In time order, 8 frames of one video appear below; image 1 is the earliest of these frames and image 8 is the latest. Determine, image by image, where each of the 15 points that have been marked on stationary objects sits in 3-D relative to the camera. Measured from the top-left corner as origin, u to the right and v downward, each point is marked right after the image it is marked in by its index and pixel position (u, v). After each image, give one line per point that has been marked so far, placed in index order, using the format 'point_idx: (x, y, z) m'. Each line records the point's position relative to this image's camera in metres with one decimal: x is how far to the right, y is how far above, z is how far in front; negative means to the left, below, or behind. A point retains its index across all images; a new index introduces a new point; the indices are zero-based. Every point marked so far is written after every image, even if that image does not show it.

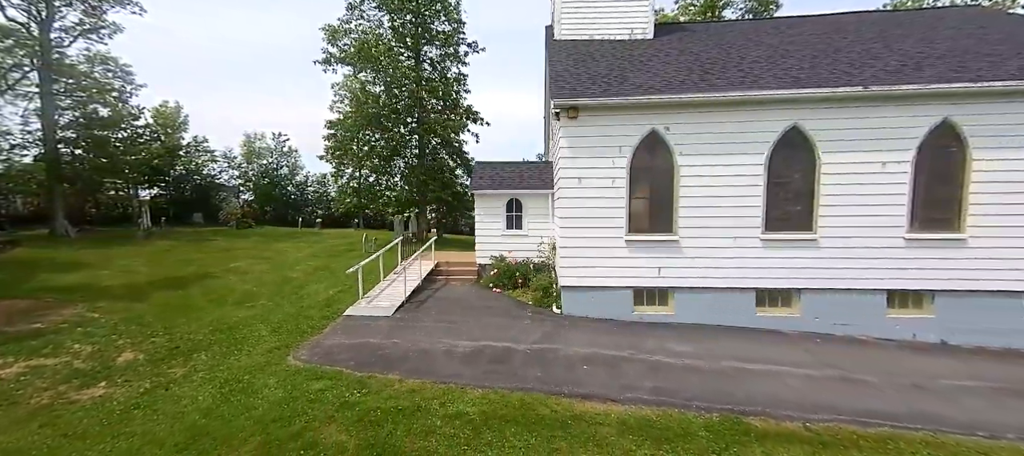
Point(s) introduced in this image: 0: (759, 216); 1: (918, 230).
0: (+5.3, +0.3, +8.6) m
1: (+8.5, -0.1, +8.3) m
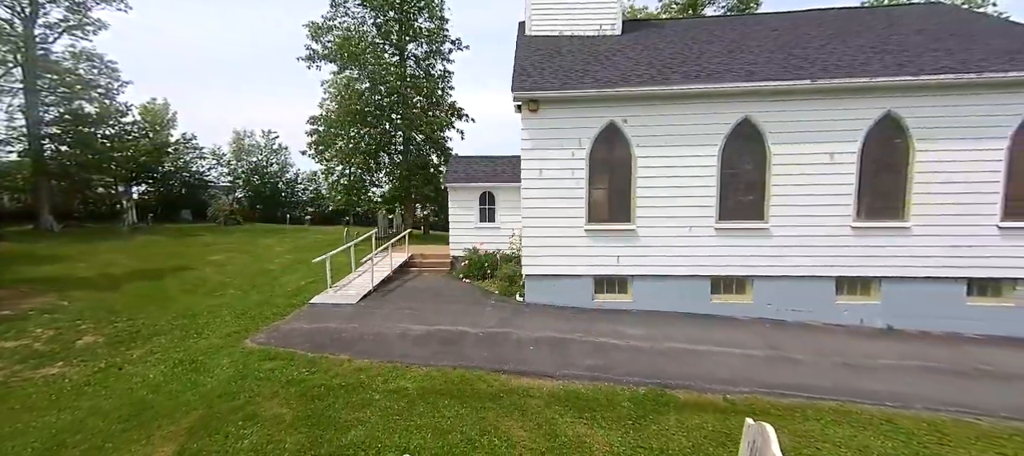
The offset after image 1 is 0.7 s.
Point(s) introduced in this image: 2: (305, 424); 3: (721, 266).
0: (+4.5, +0.5, +8.9) m
1: (+7.6, +0.2, +8.6) m
2: (-2.3, -2.2, +4.5) m
3: (+4.7, -0.9, +9.0) m
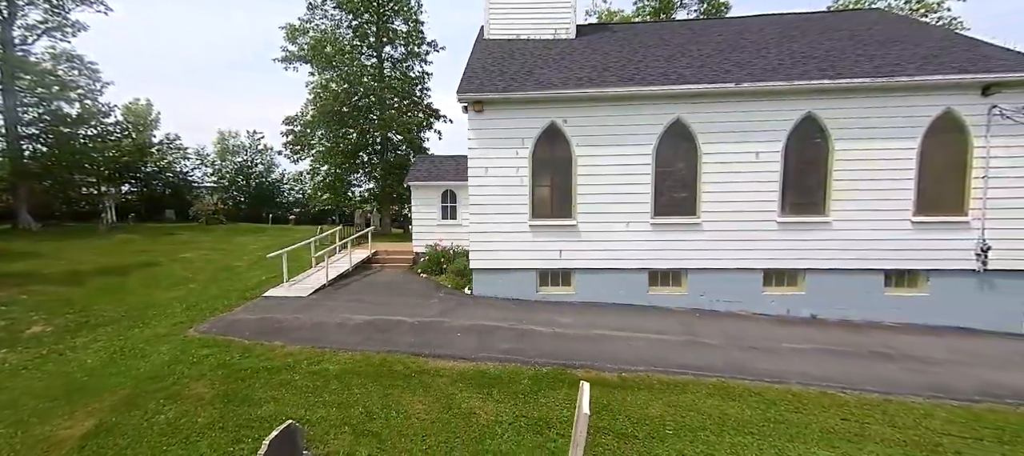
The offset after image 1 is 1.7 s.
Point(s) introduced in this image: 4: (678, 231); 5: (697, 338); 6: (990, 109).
0: (+3.2, +0.6, +9.4) m
1: (+6.3, +0.3, +9.1) m
2: (-3.5, -2.1, +4.9) m
3: (+3.4, -0.7, +9.5) m
4: (+3.9, -0.1, +9.4) m
5: (+3.3, -2.0, +7.2) m
6: (+10.1, +2.5, +8.5) m
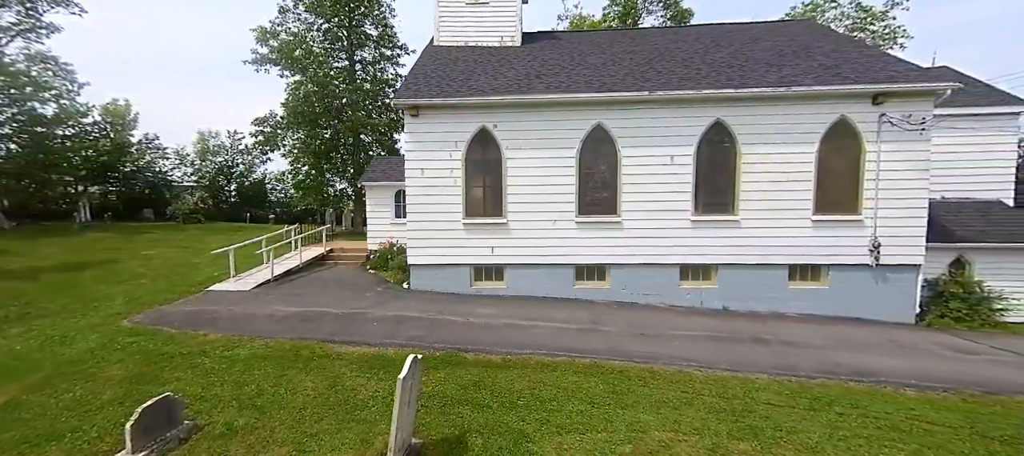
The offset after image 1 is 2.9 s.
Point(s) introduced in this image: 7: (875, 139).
0: (+1.5, +0.7, +10.0) m
1: (+4.7, +0.4, +9.8) m
2: (-5.1, -2.1, +5.4) m
3: (+1.8, -0.7, +10.1) m
4: (+2.2, 0.0, +10.0) m
5: (+1.7, -1.9, +7.9) m
6: (+8.5, +2.6, +9.2) m
7: (+8.4, +2.1, +9.3) m
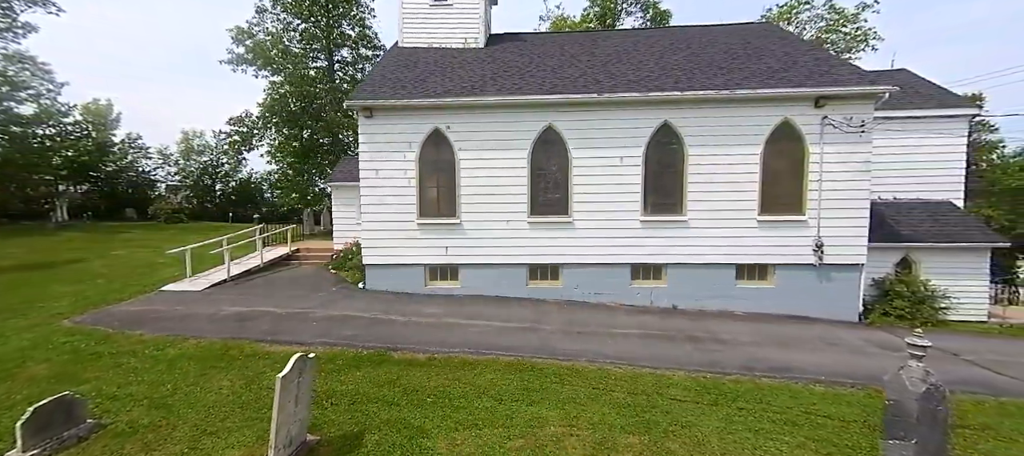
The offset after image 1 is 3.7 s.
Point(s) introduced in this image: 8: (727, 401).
0: (+0.3, +0.6, +10.1) m
1: (+3.5, +0.4, +10.0) m
2: (-6.3, -2.1, +5.4) m
3: (+0.6, -0.7, +10.3) m
4: (+1.0, 0.0, +10.2) m
5: (+0.5, -2.0, +8.0) m
6: (+7.3, +2.5, +9.4) m
7: (+7.2, +2.1, +9.5) m
8: (+2.8, -2.3, +5.3) m
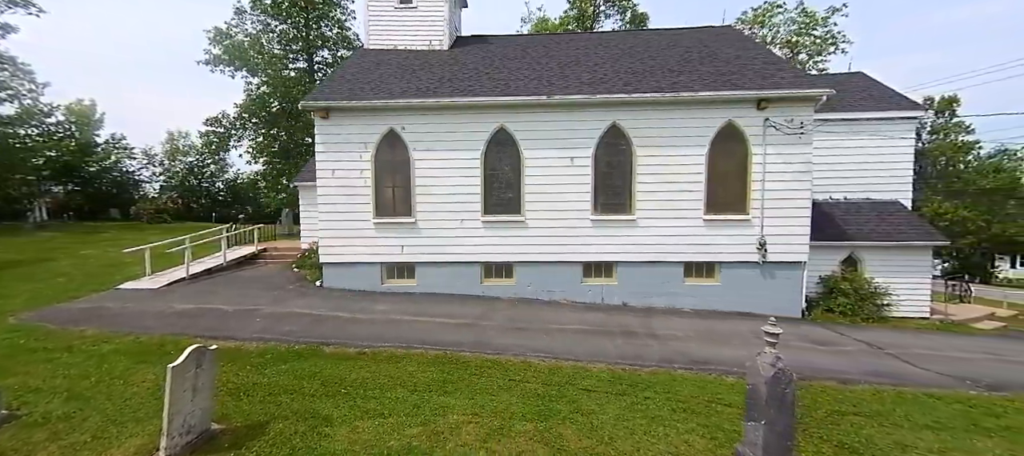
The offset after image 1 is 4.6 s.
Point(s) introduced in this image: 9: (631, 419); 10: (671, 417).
0: (-0.9, +0.7, +10.3) m
1: (+2.3, +0.4, +10.2) m
2: (-7.4, -2.0, +5.6) m
3: (-0.6, -0.7, +10.5) m
4: (-0.2, 0.0, +10.4) m
5: (-0.7, -1.9, +8.2) m
6: (+6.1, +2.6, +9.7) m
7: (+6.0, +2.1, +9.7) m
8: (+1.7, -2.2, +5.5) m
9: (+1.4, -2.3, +4.8) m
10: (+2.0, -2.3, +4.9) m
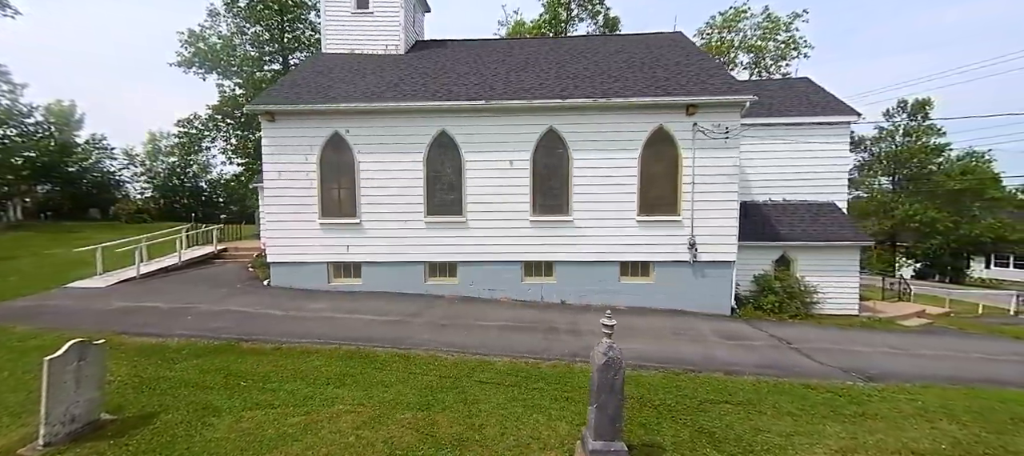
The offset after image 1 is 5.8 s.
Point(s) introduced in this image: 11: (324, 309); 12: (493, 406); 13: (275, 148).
0: (-2.4, +0.7, +10.6) m
1: (+0.7, +0.4, +10.5) m
2: (-8.9, -2.0, +5.8) m
3: (-2.2, -0.7, +10.8) m
4: (-1.7, 0.0, +10.7) m
5: (-2.2, -1.9, +8.5) m
6: (+4.6, +2.6, +10.1) m
7: (+4.5, +2.1, +10.1) m
8: (+0.2, -2.3, +5.8) m
9: (0.0, -2.3, +5.2) m
10: (+0.5, -2.3, +5.2) m
11: (-4.2, -1.8, +9.0) m
12: (-0.2, -2.3, +5.2) m
13: (-6.3, +2.1, +10.6) m
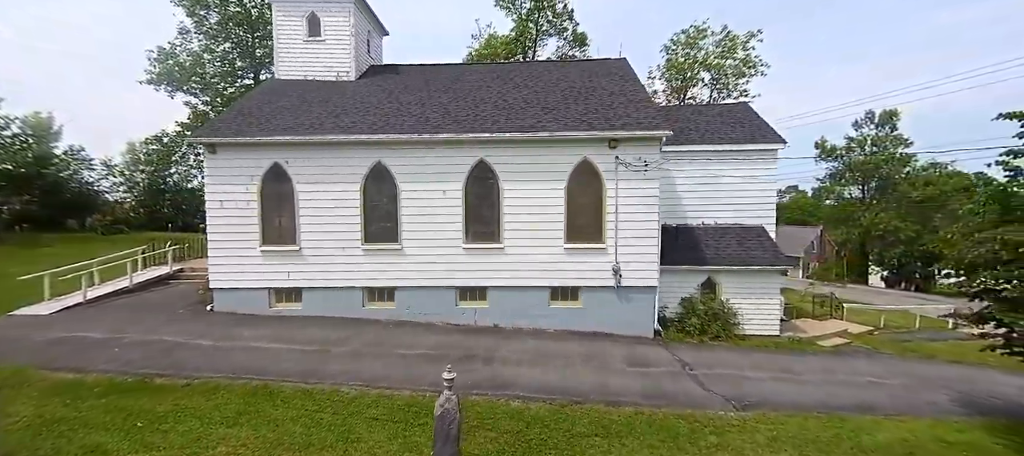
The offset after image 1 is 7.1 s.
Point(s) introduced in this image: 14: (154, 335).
0: (-4.2, -0.1, +11.0) m
1: (-1.1, -0.4, +11.0) m
2: (-10.6, -2.8, +6.1) m
3: (-4.0, -1.4, +11.2) m
4: (-3.5, -0.8, +11.1) m
5: (-4.0, -2.7, +8.9) m
6: (+2.7, +1.8, +10.6) m
7: (+2.7, +1.3, +10.6) m
8: (-1.5, -3.0, +6.3) m
9: (-1.8, -3.0, +5.6) m
10: (-1.3, -3.0, +5.7) m
11: (-6.0, -2.6, +9.3) m
12: (-2.0, -3.0, +5.6) m
13: (-8.1, +1.4, +11.0) m
14: (-8.3, -2.5, +9.2) m
